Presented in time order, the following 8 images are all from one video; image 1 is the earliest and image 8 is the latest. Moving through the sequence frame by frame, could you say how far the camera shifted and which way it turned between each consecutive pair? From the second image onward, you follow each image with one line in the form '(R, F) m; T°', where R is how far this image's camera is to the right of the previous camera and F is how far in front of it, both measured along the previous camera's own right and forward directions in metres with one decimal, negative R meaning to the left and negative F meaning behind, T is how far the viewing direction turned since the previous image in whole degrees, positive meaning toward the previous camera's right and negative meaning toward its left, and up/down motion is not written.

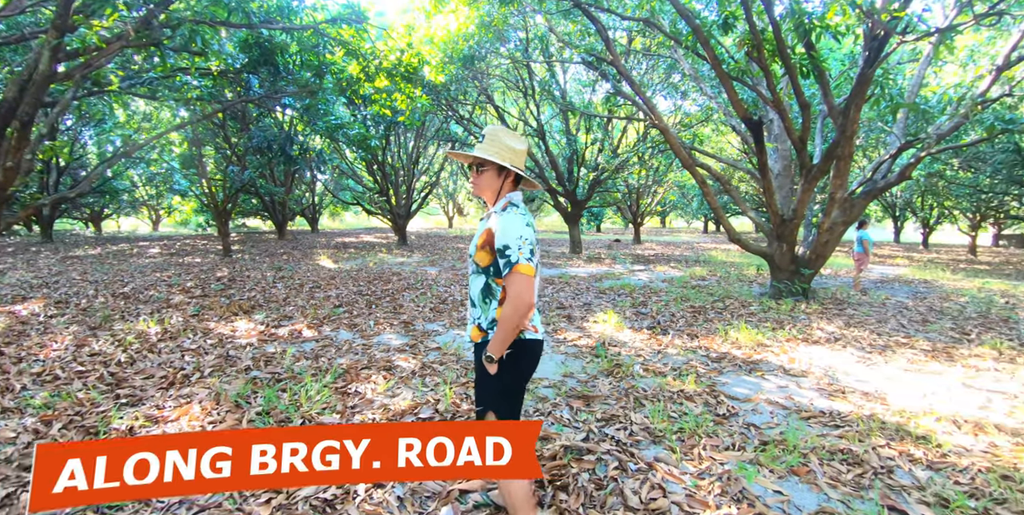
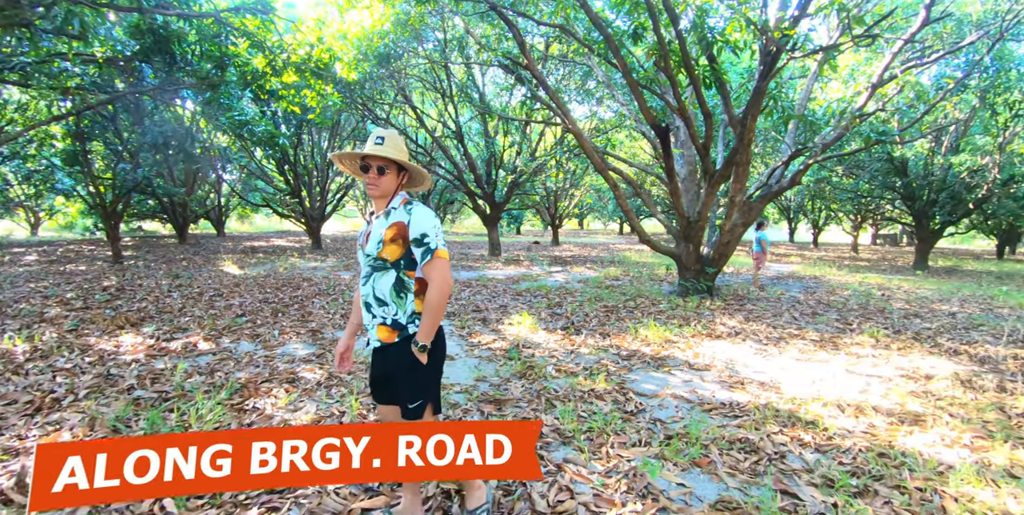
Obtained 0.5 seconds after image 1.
(+0.1, +0.1) m; +8°
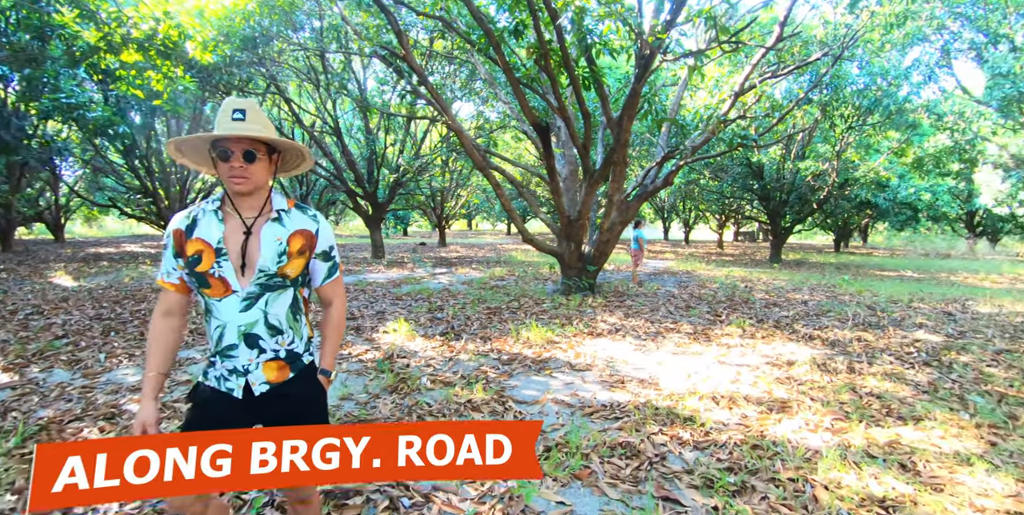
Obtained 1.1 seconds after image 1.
(+0.2, +0.3) m; +11°
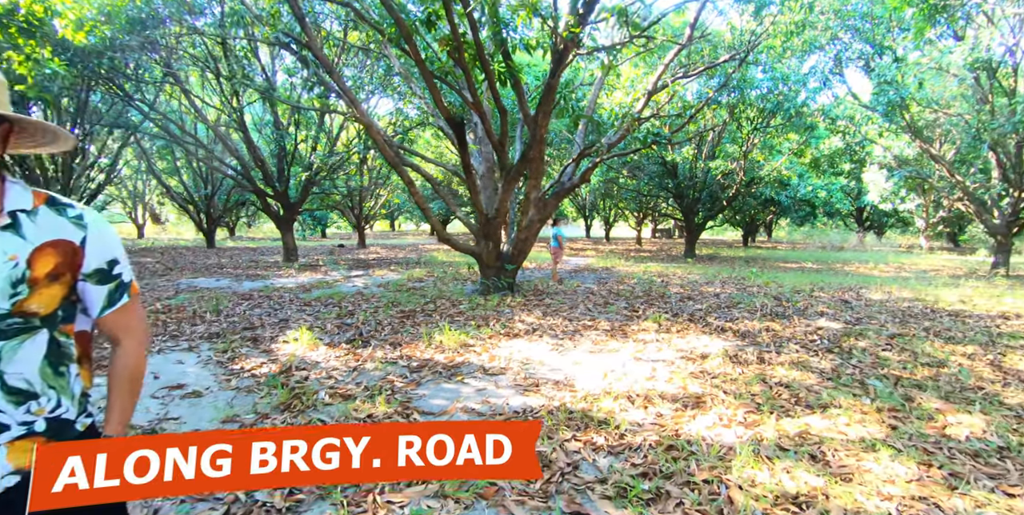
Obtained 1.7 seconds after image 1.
(+0.2, +0.3) m; +8°
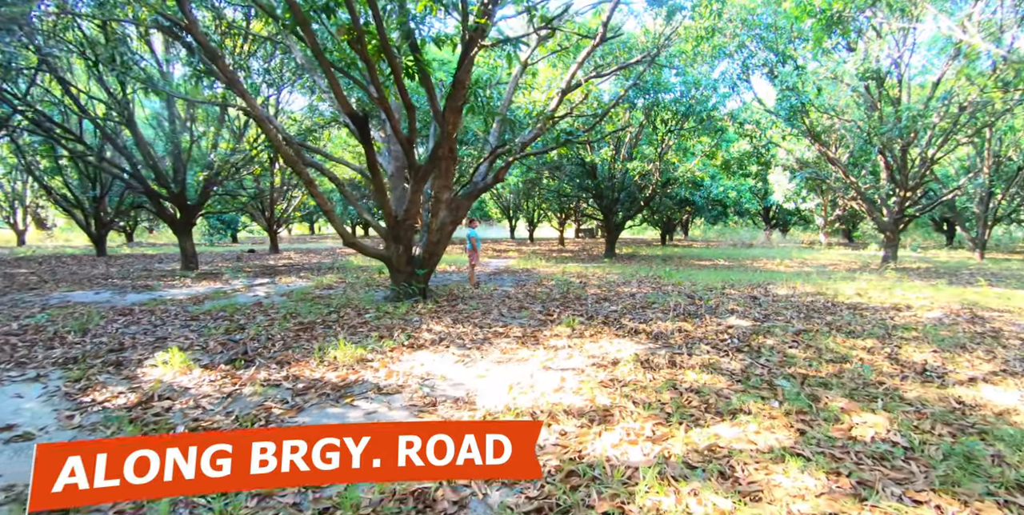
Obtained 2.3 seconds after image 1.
(+0.2, +0.4) m; +7°
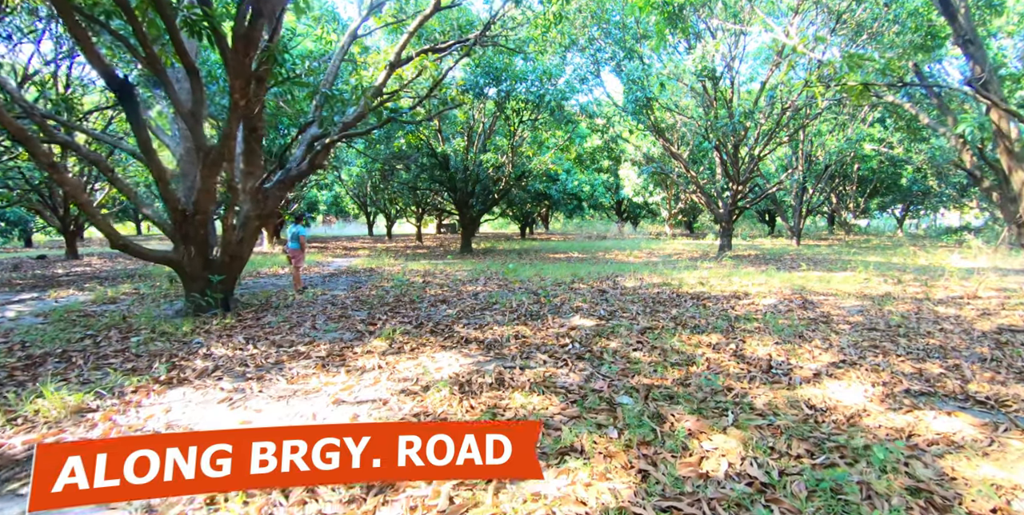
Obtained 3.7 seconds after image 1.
(+0.5, +0.9) m; +13°
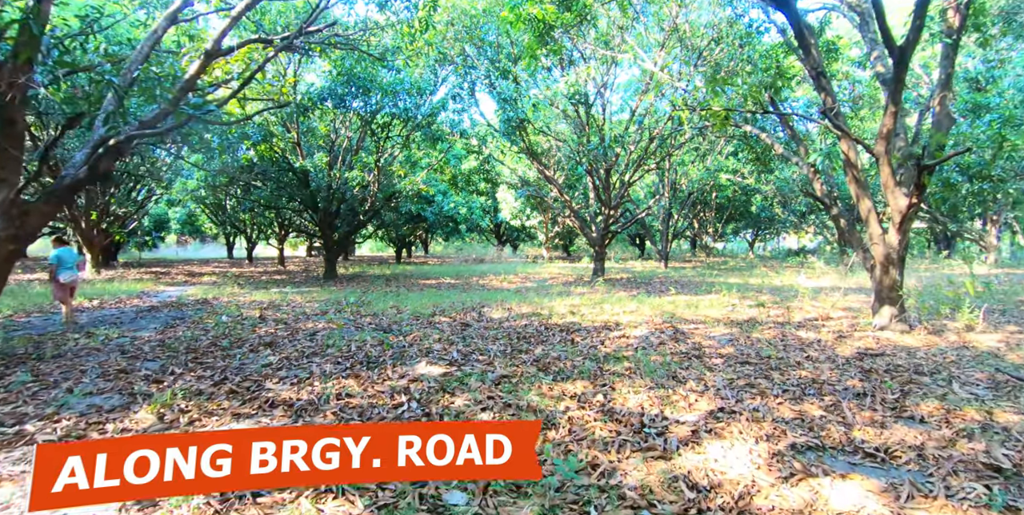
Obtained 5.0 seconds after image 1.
(+0.4, +0.8) m; +12°
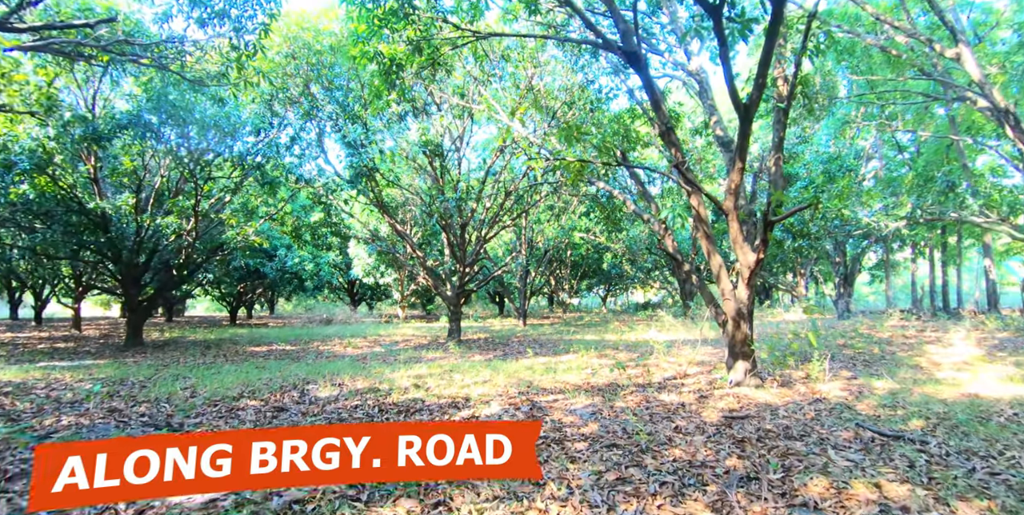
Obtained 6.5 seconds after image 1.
(+0.3, +0.9) m; +14°
